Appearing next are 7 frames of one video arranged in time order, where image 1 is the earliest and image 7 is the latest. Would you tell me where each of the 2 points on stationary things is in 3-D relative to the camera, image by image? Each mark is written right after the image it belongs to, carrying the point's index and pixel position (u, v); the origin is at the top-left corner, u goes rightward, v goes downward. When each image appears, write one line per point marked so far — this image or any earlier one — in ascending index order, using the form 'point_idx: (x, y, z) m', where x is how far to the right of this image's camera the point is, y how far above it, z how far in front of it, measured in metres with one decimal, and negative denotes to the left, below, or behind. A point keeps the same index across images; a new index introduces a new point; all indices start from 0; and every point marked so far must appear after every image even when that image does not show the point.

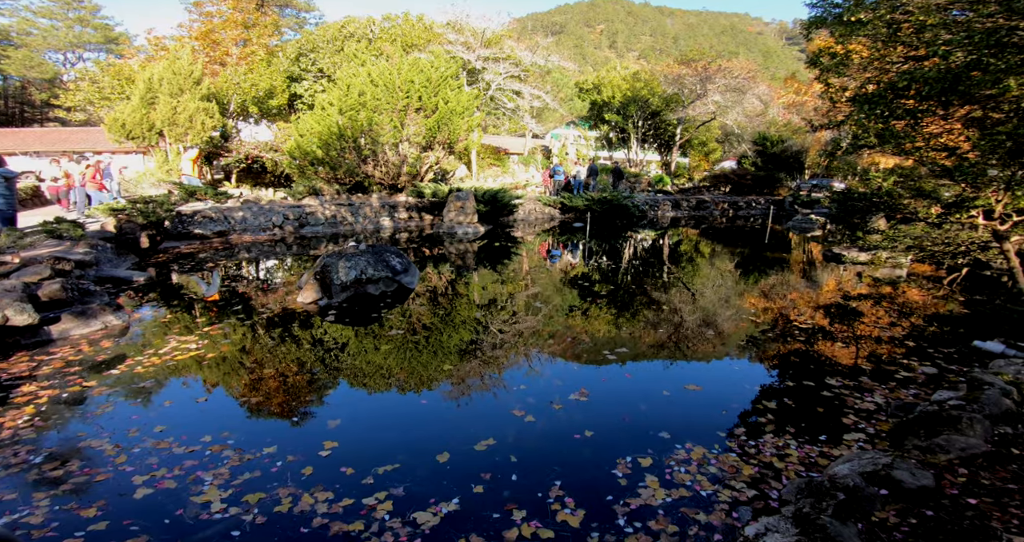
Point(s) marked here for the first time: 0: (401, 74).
0: (-3.4, +5.8, +17.1) m
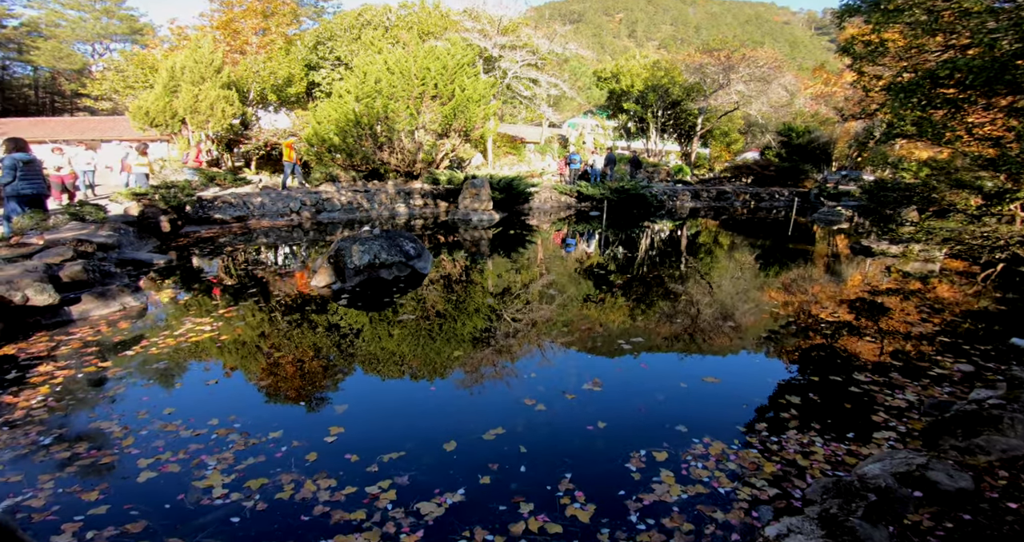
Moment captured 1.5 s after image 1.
0: (-2.9, +6.2, +16.9) m
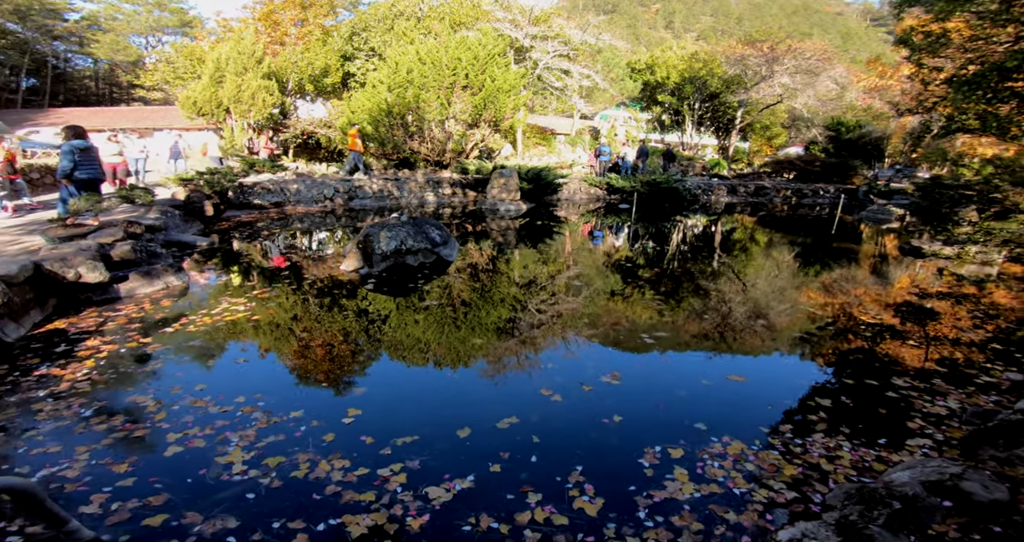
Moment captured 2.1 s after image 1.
0: (-1.9, +6.5, +16.9) m
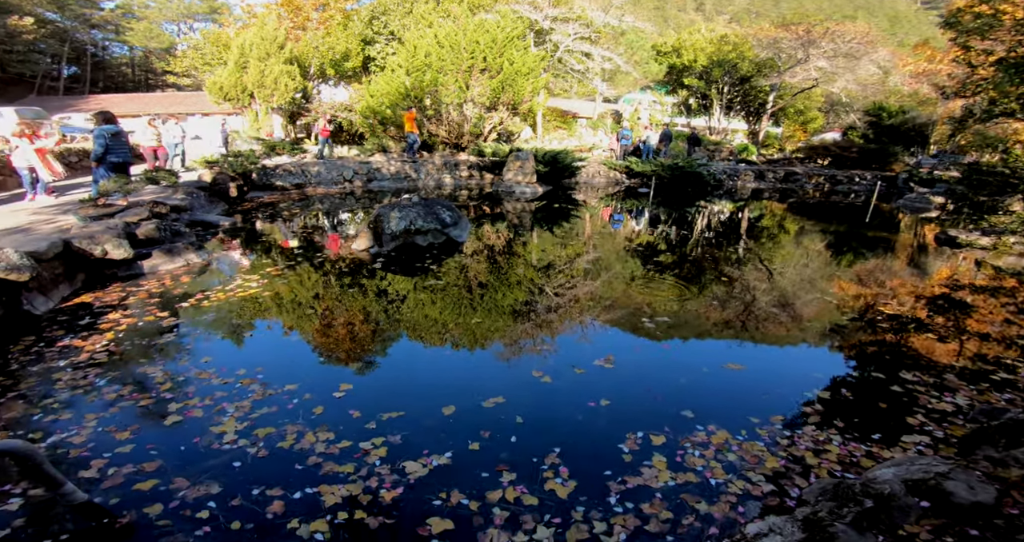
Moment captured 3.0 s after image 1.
0: (-1.3, +7.0, +16.7) m
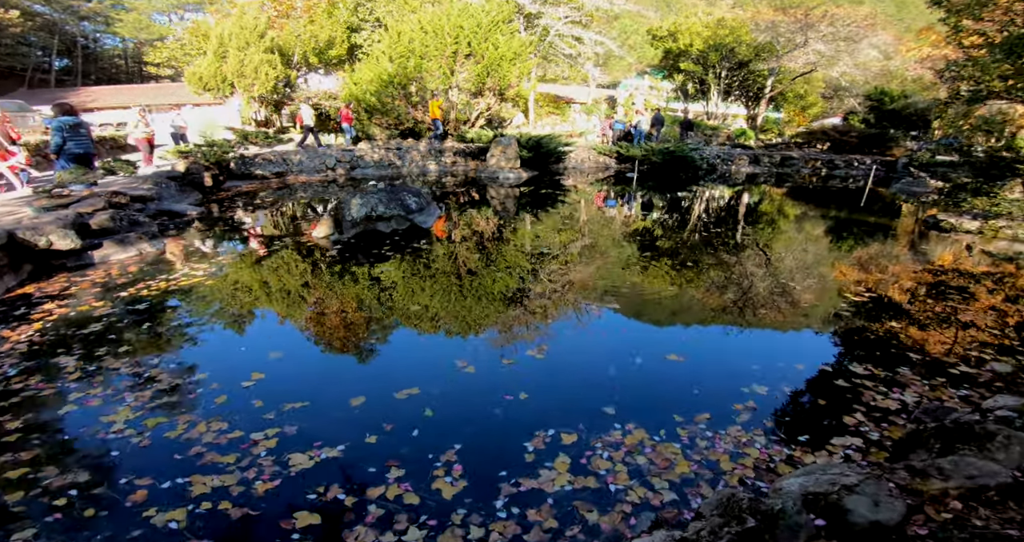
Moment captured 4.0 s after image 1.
0: (-1.7, +7.3, +16.4) m
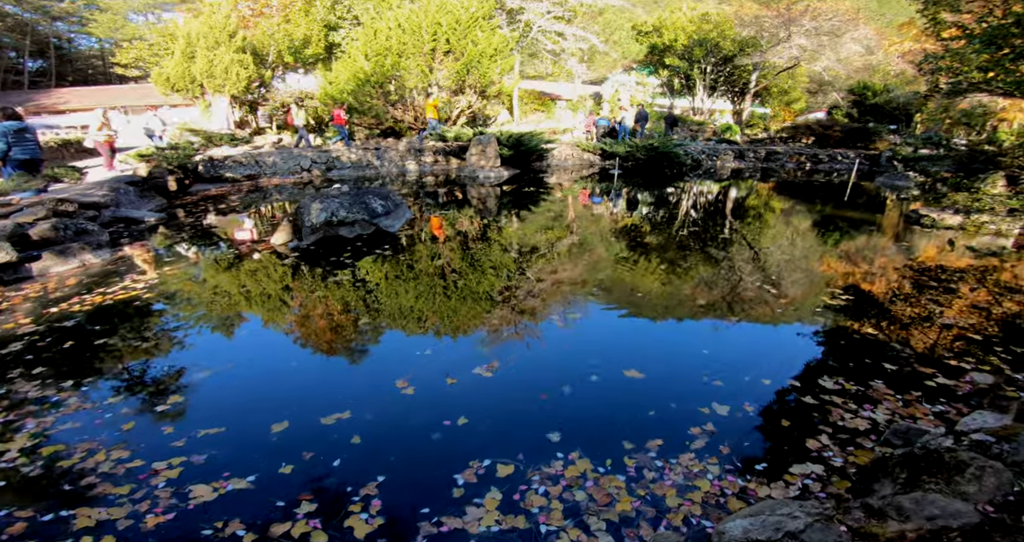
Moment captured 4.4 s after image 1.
0: (-2.4, +7.3, +16.0) m
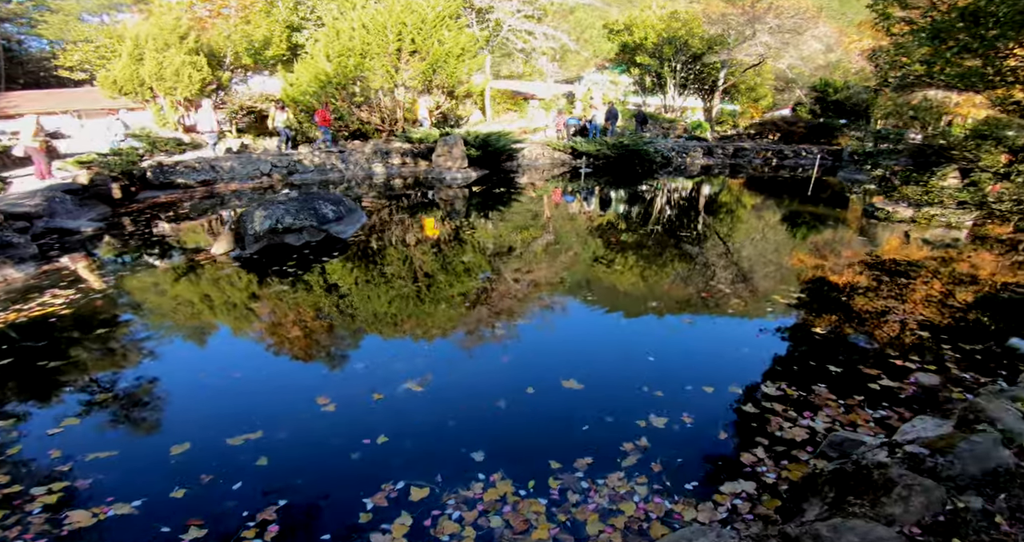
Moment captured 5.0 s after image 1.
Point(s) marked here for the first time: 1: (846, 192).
0: (-3.3, +7.1, +15.7) m
1: (+8.5, +1.9, +14.7) m
